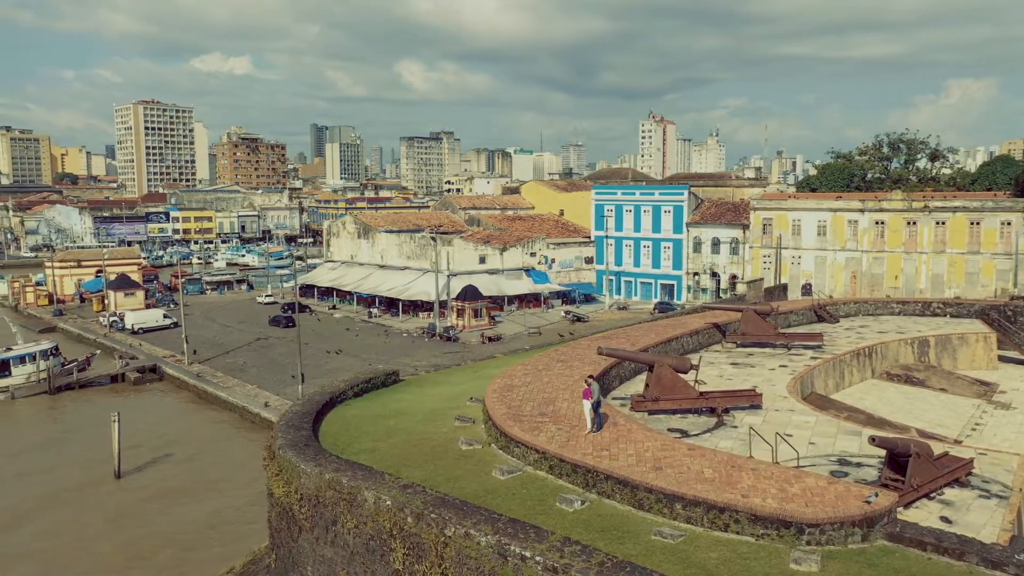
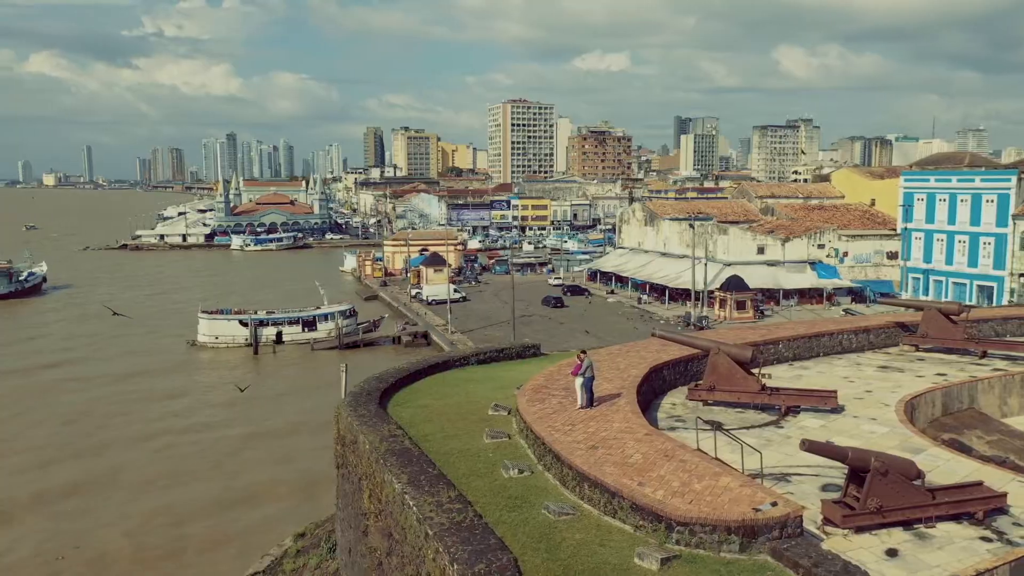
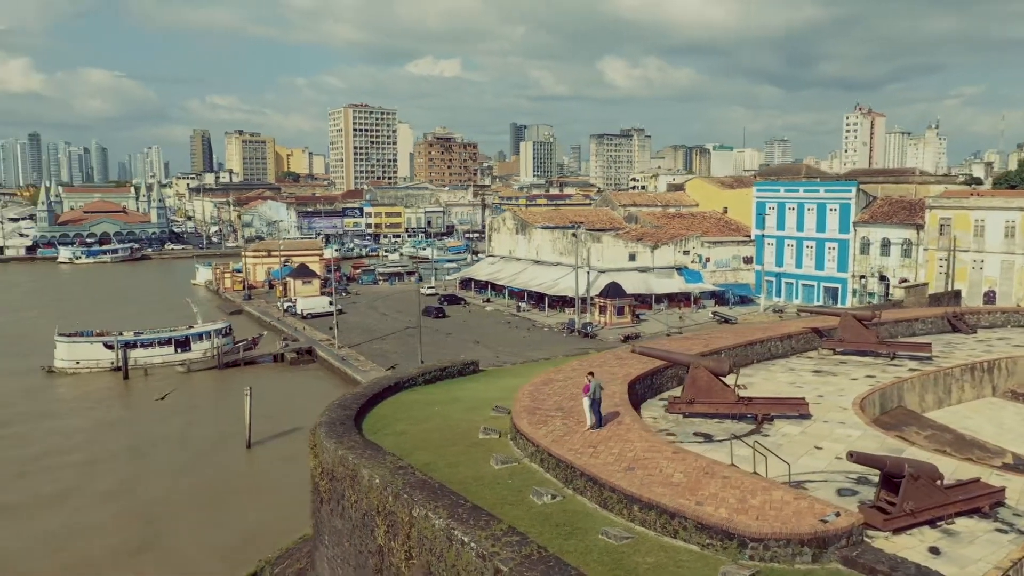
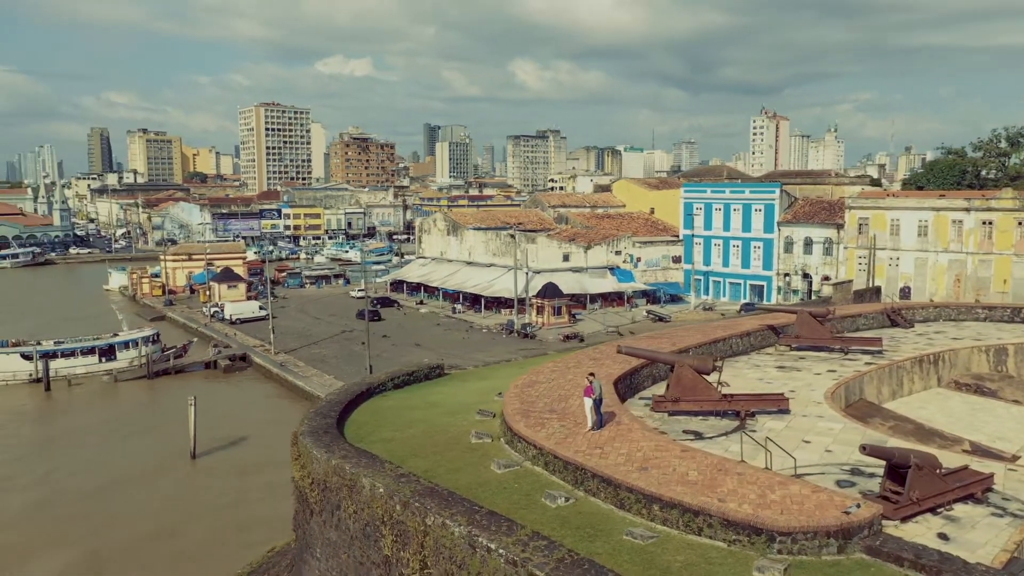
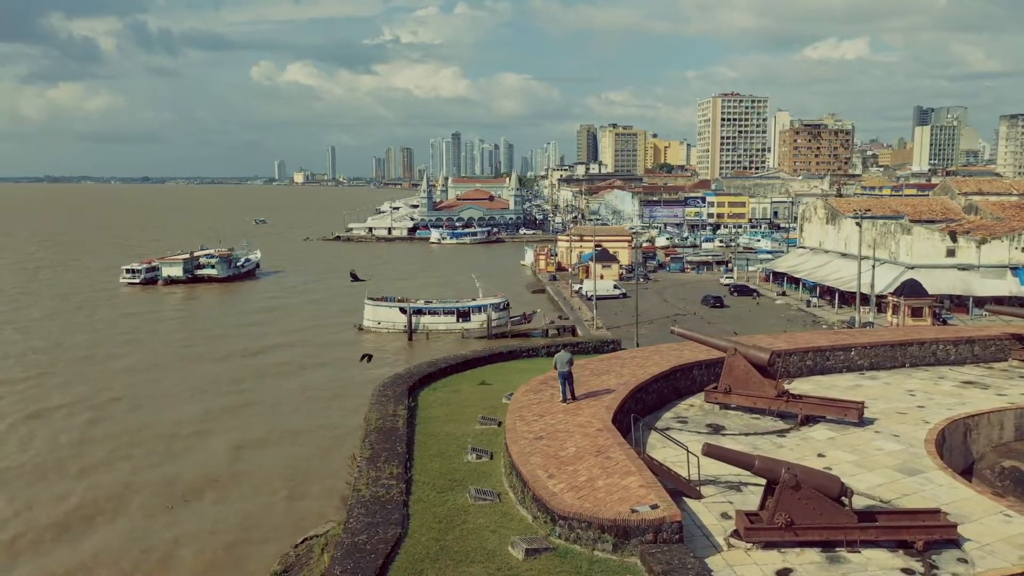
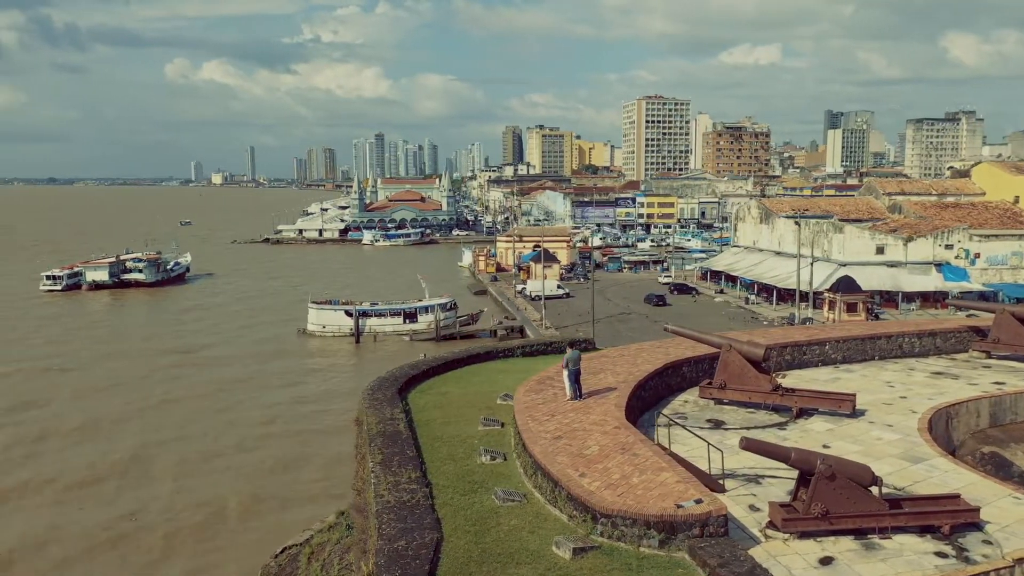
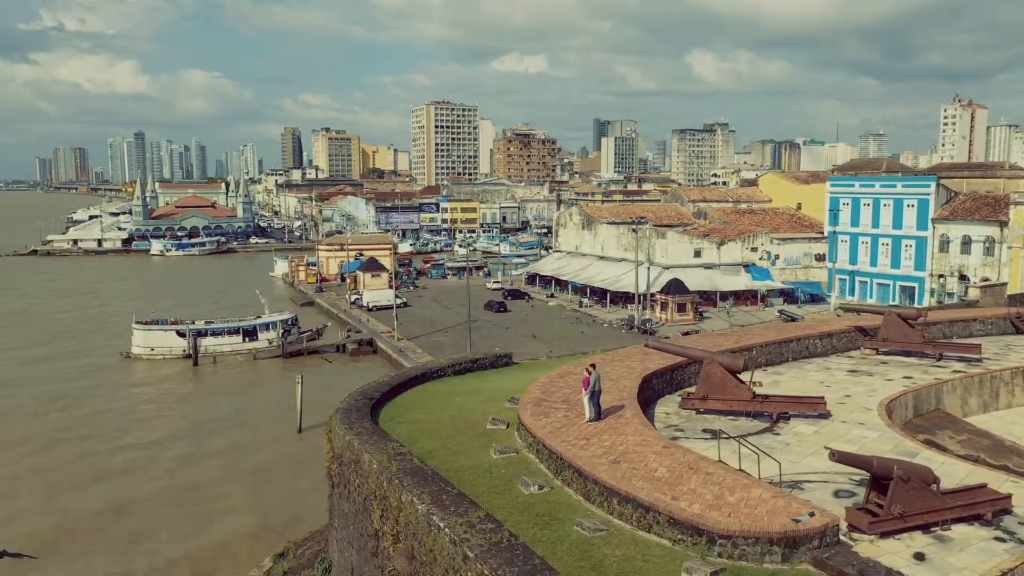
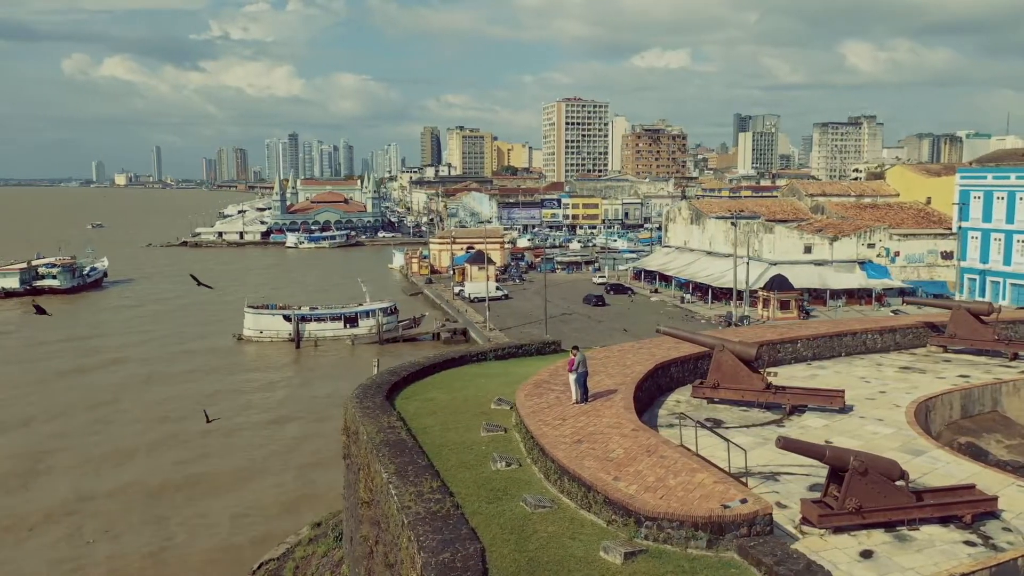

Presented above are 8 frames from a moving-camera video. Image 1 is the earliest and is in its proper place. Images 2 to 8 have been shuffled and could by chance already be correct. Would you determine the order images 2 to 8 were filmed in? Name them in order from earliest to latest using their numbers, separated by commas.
4, 3, 7, 2, 8, 6, 5
